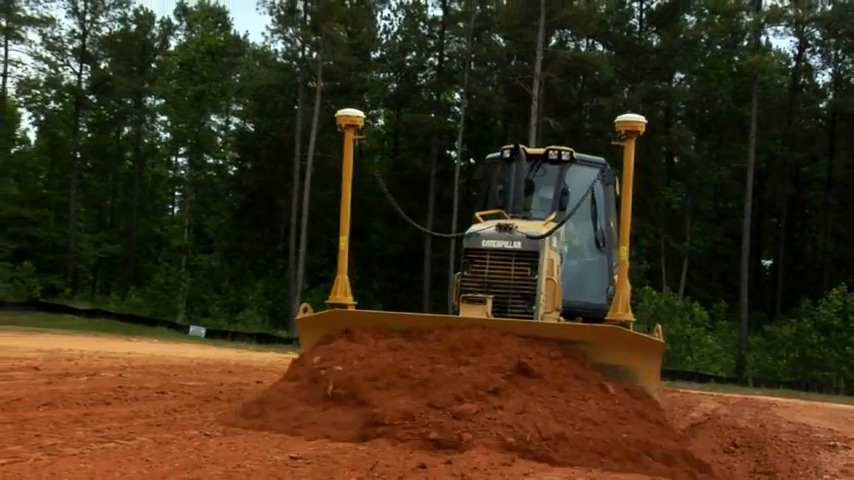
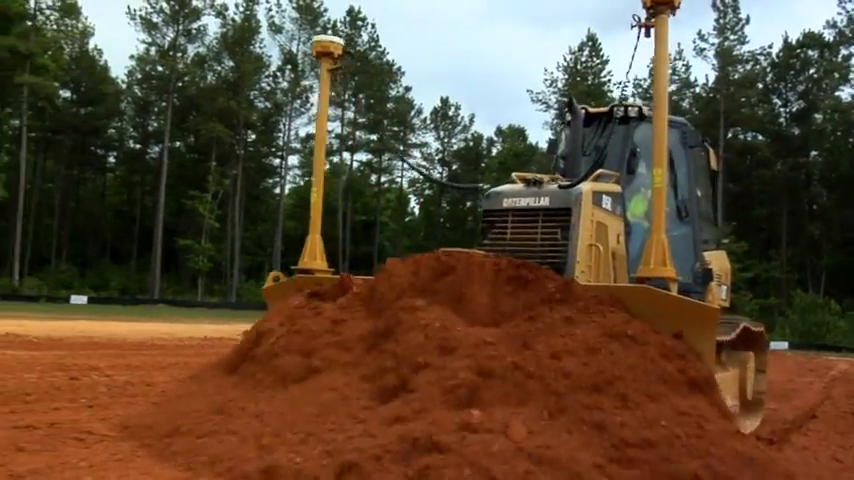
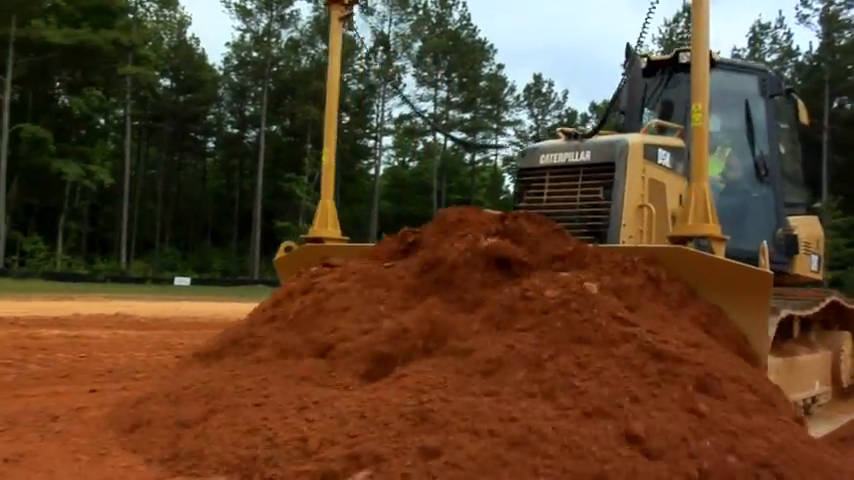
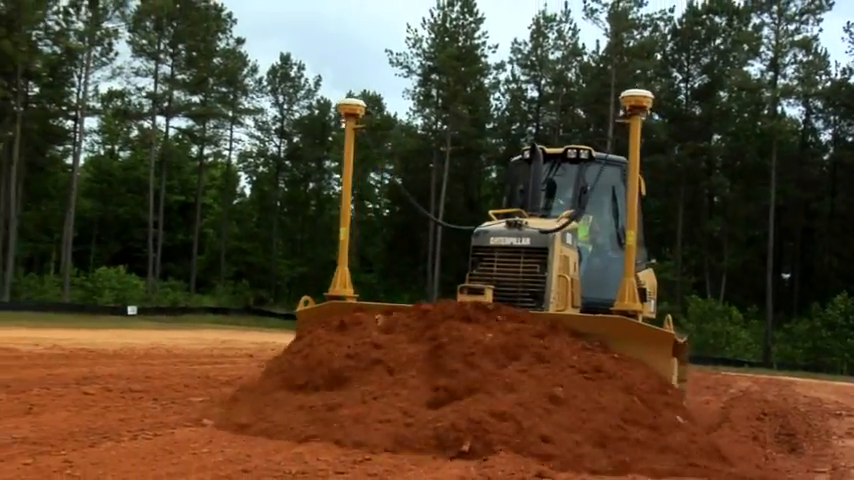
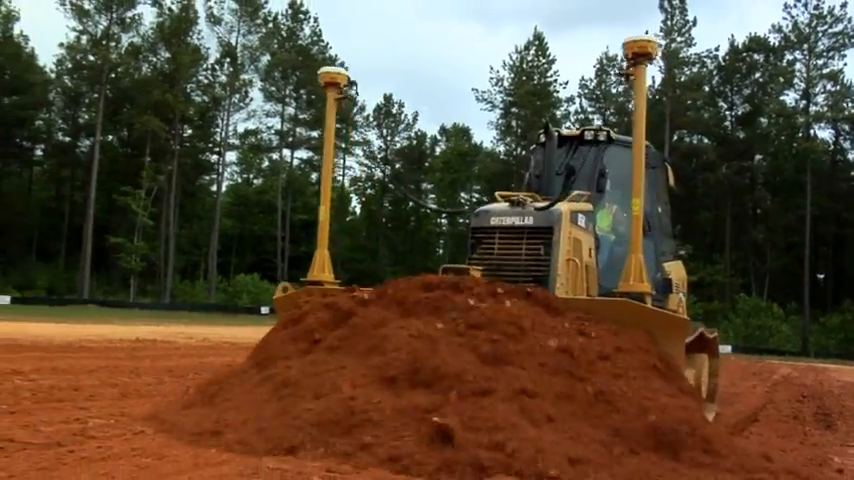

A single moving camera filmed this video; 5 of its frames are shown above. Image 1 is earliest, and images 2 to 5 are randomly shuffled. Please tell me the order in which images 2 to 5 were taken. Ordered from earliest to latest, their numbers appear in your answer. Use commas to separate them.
4, 5, 2, 3
